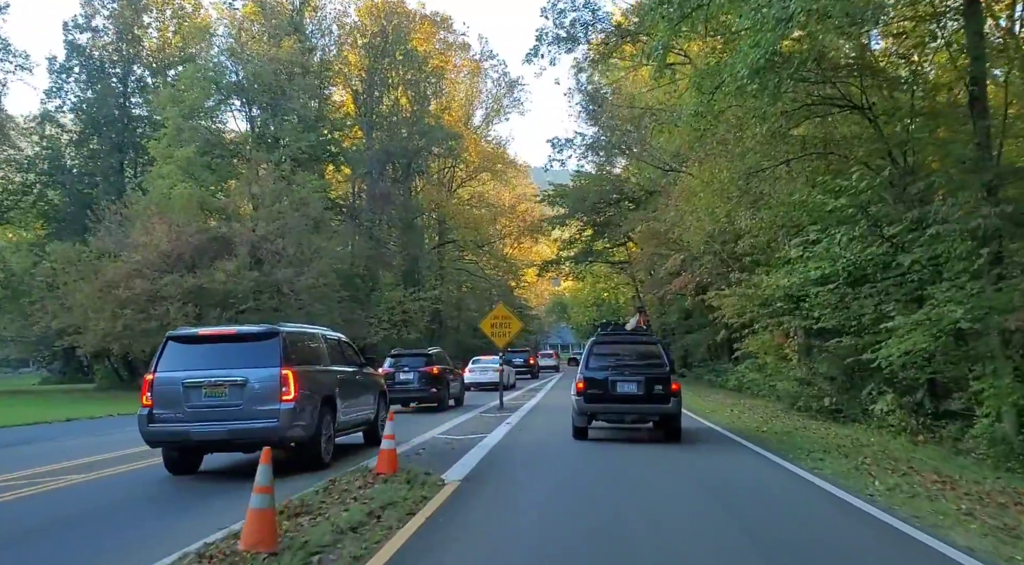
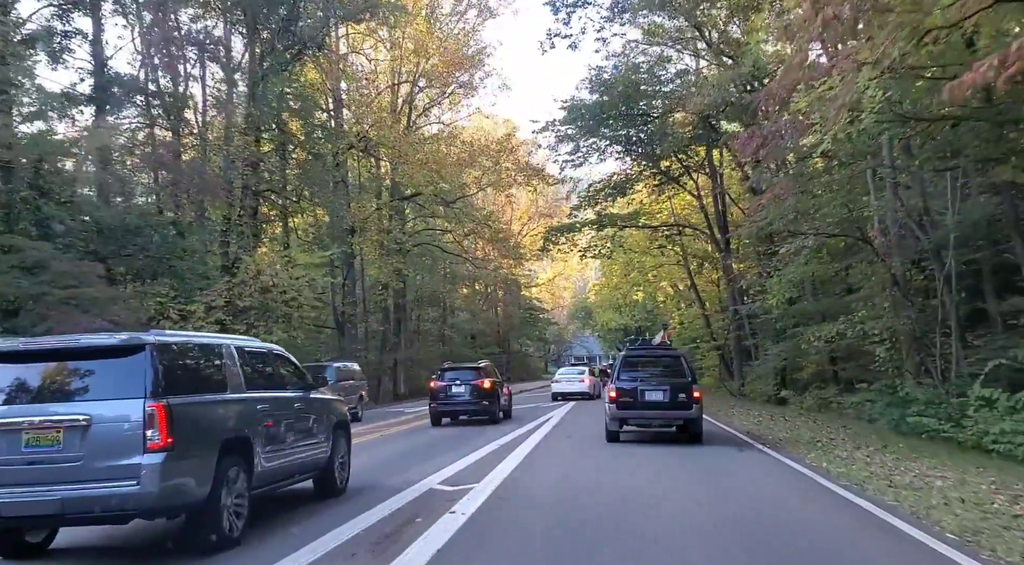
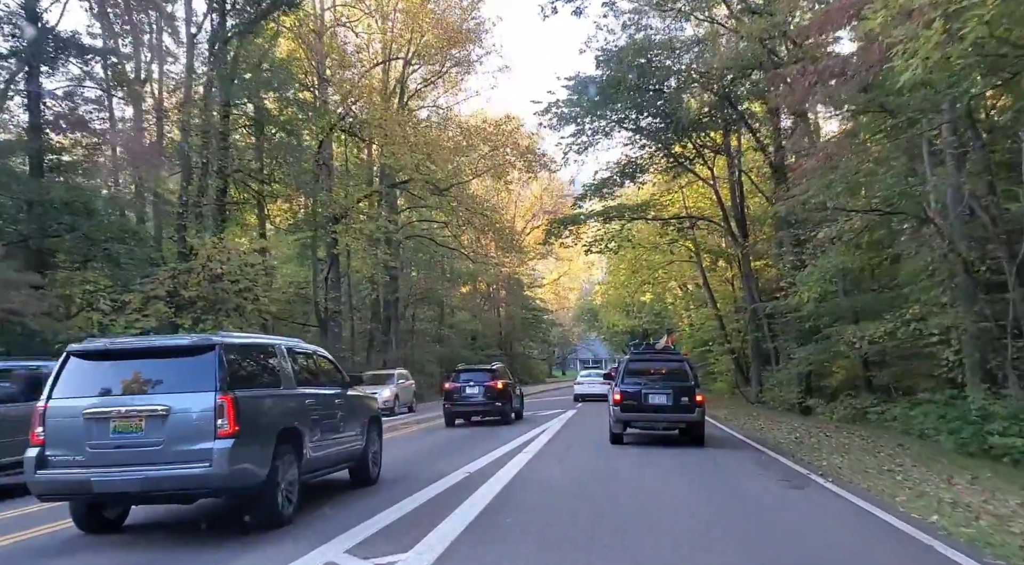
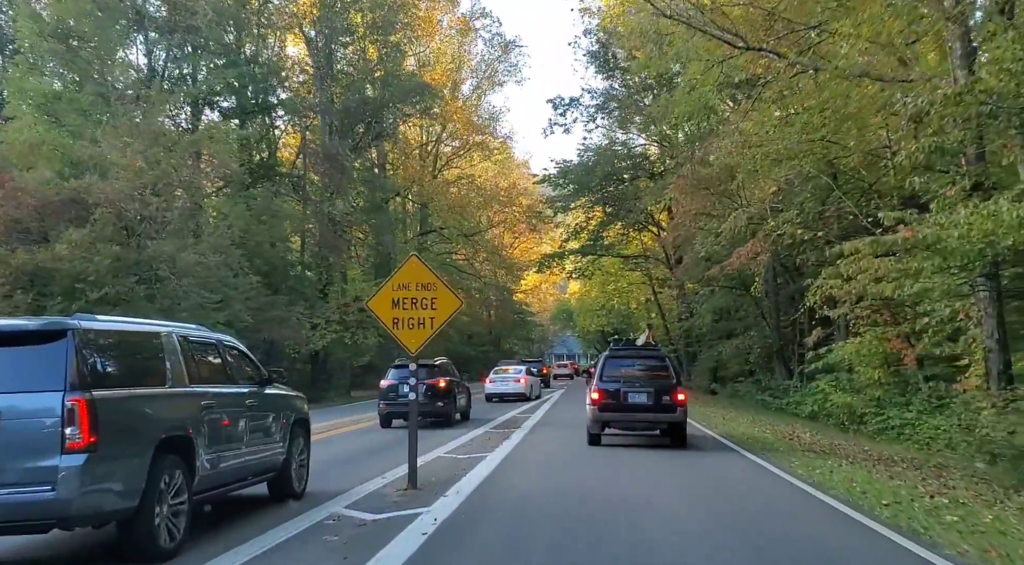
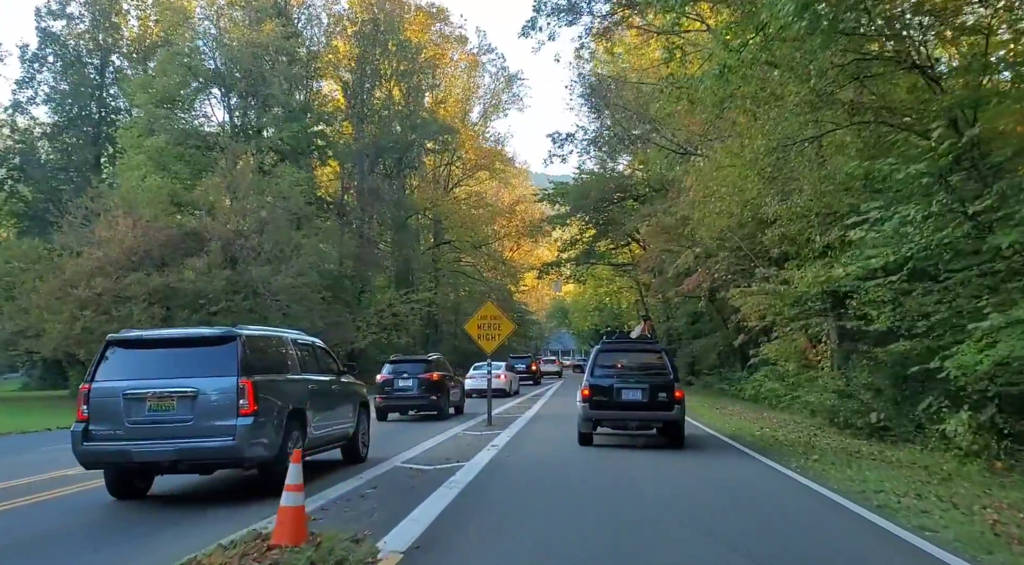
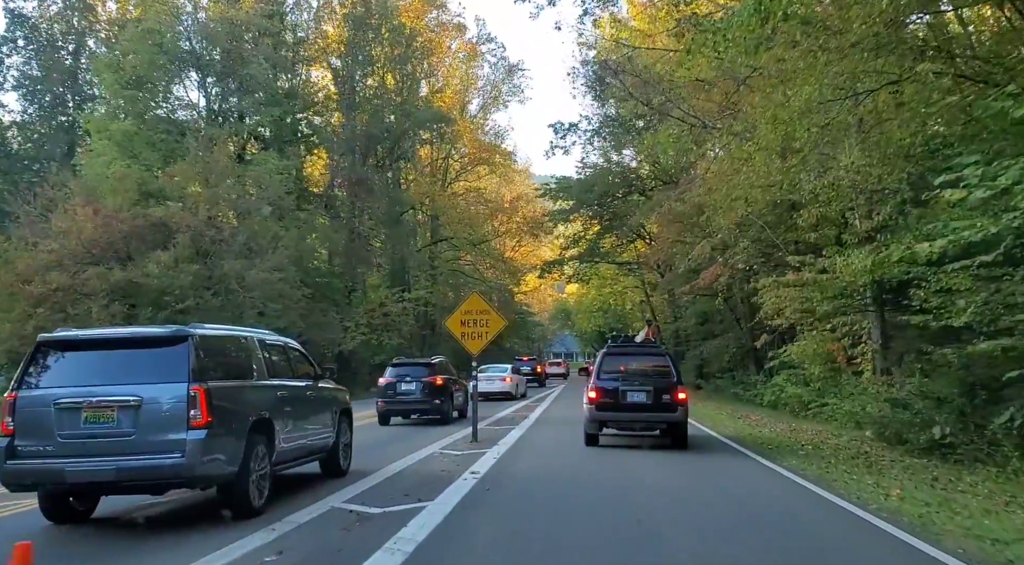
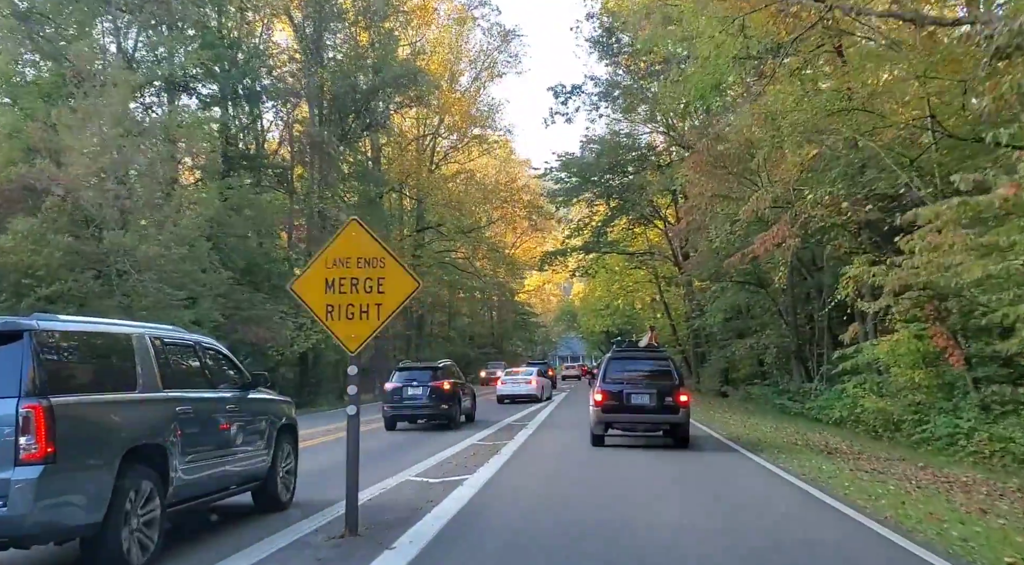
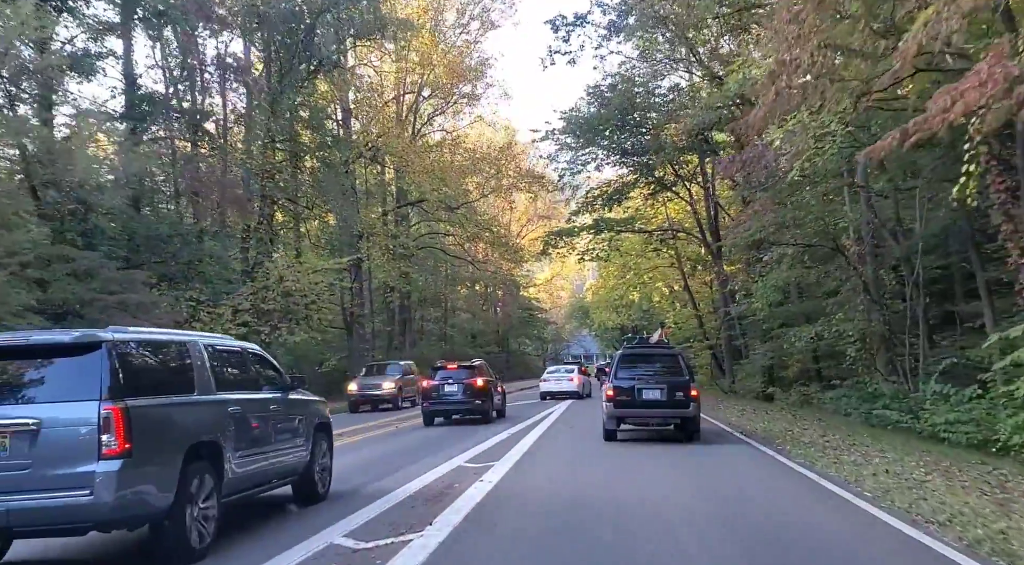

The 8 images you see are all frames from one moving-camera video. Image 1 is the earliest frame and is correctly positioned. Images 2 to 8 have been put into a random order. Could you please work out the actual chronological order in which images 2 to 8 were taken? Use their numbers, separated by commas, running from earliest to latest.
5, 6, 4, 7, 8, 2, 3
